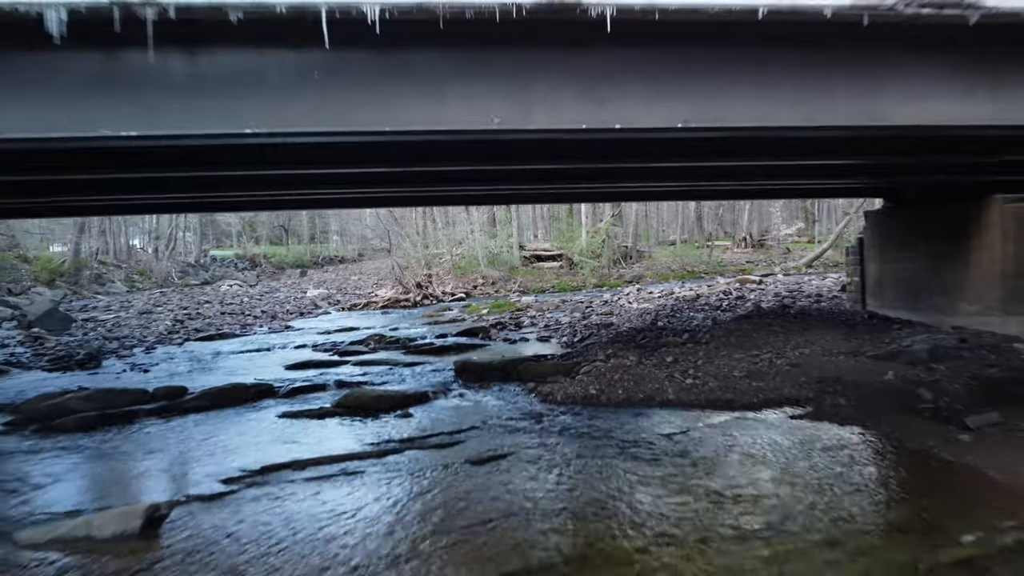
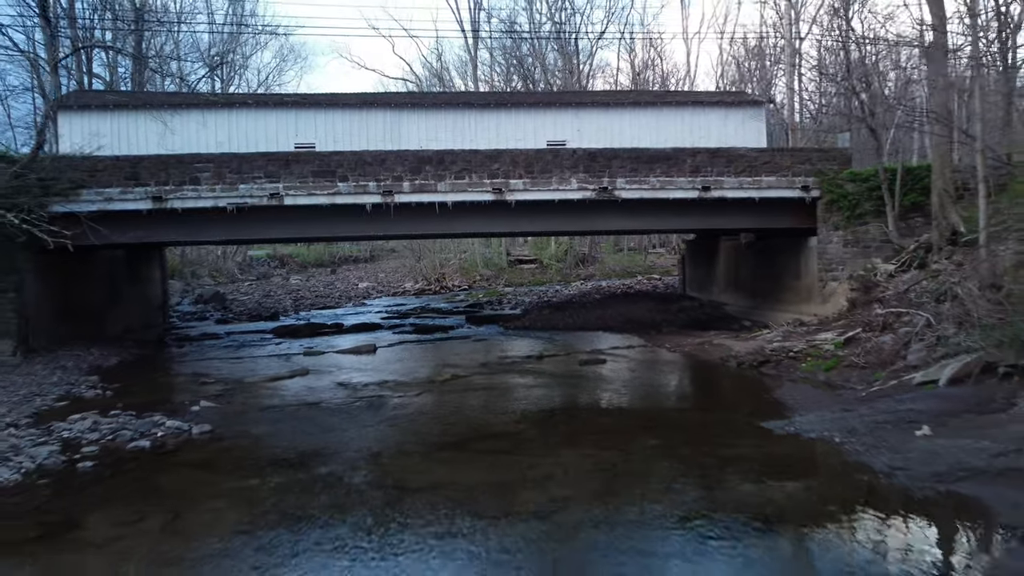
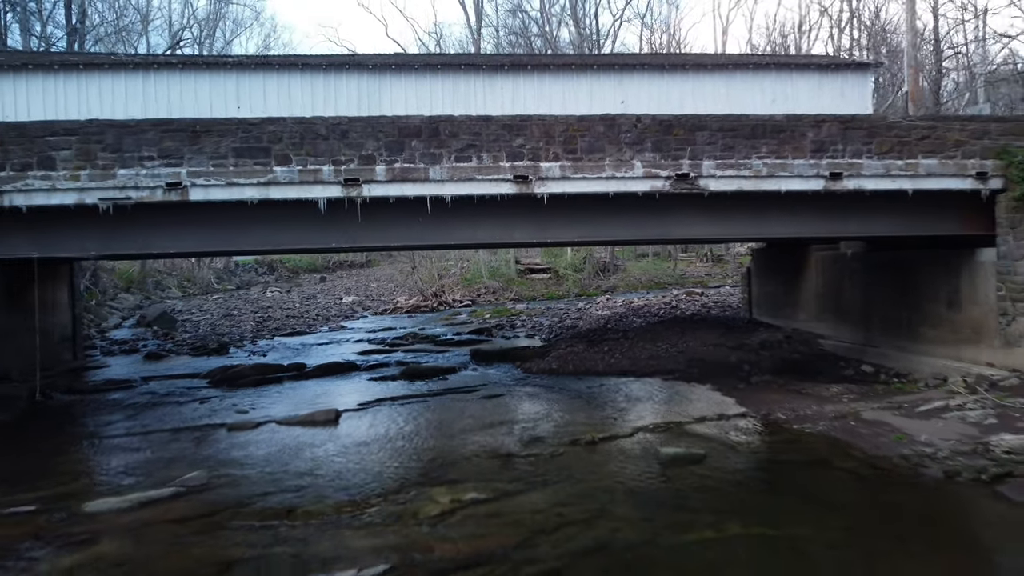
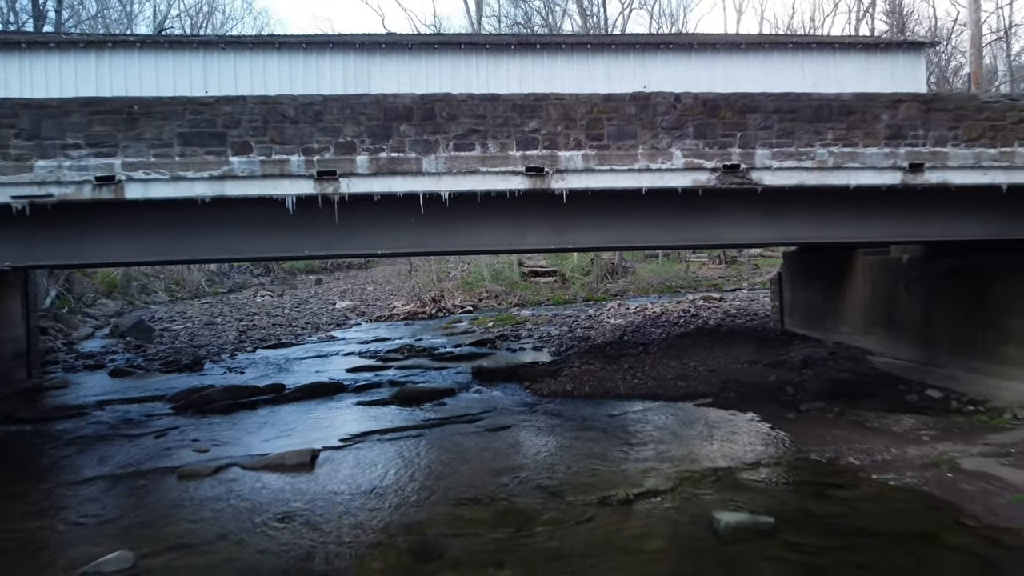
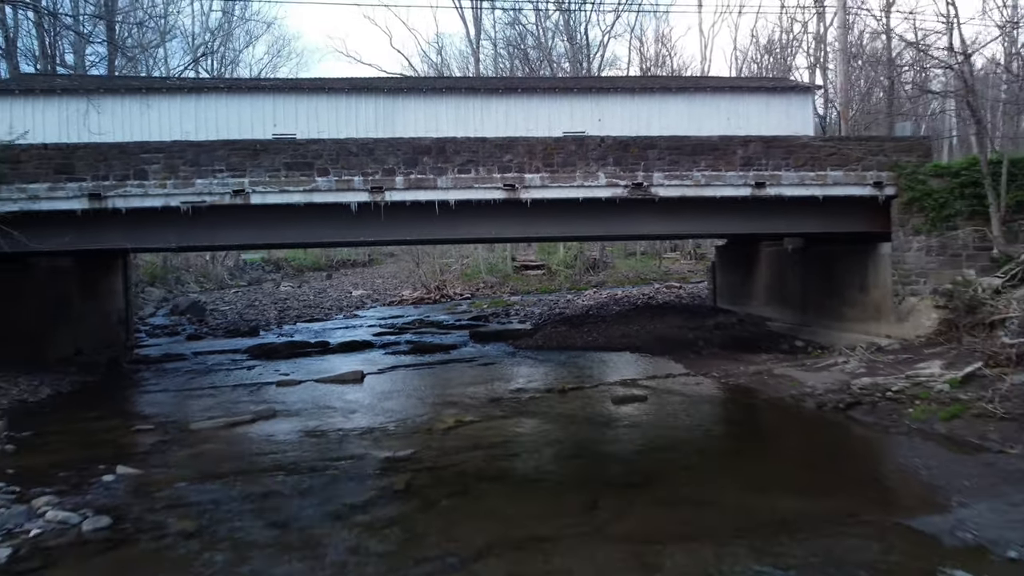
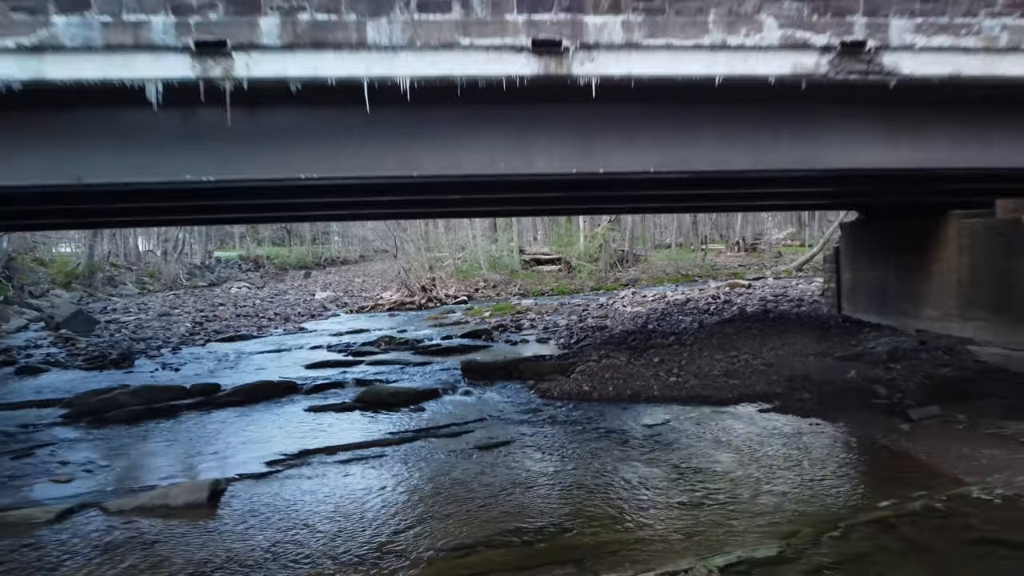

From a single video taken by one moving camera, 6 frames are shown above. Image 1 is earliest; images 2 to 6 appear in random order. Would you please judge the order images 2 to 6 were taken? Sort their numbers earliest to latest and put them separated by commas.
6, 4, 3, 5, 2
